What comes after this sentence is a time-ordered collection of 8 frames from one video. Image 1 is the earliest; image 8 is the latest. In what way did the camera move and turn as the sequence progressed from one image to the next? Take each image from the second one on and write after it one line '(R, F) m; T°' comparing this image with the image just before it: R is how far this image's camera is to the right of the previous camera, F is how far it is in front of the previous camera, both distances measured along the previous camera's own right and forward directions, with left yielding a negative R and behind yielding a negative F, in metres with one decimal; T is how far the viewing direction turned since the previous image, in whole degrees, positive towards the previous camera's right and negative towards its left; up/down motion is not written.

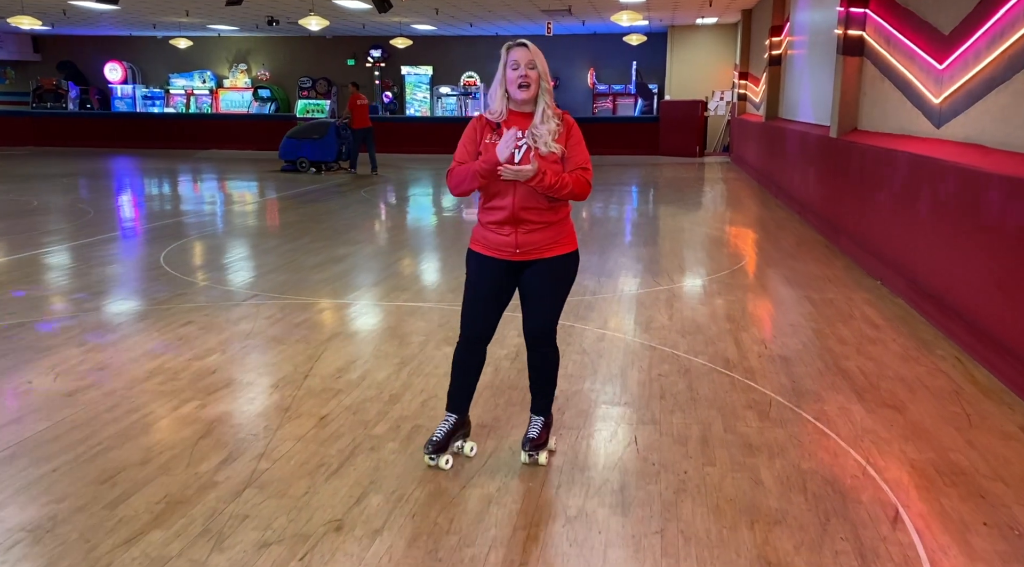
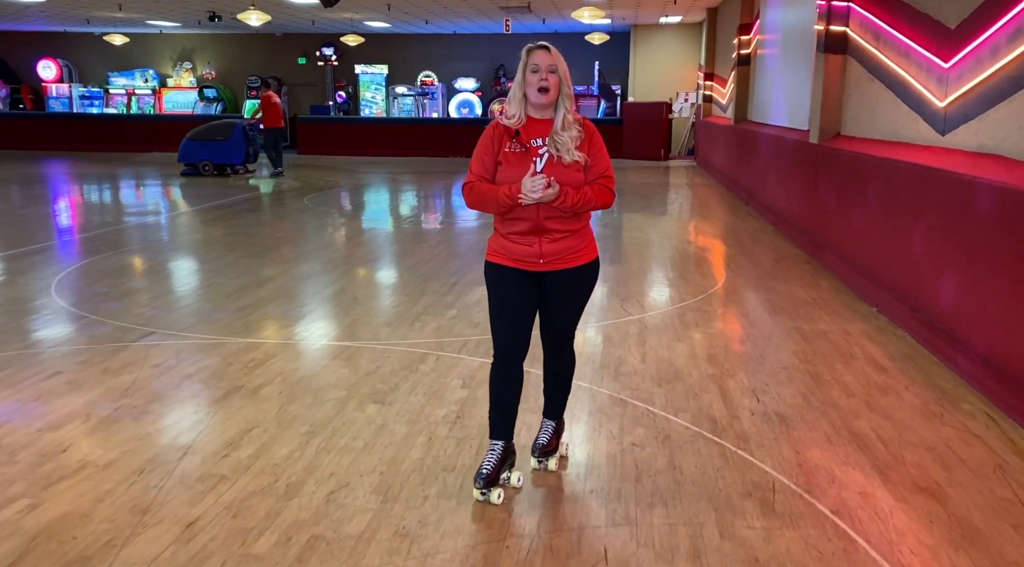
(+0.1, +0.6) m; +3°
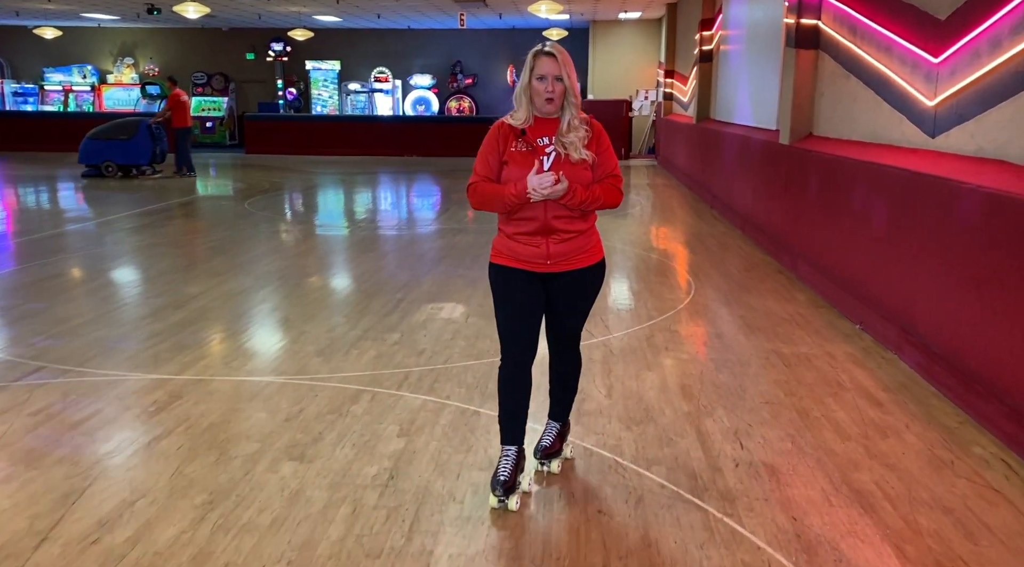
(+0.1, +0.4) m; +3°
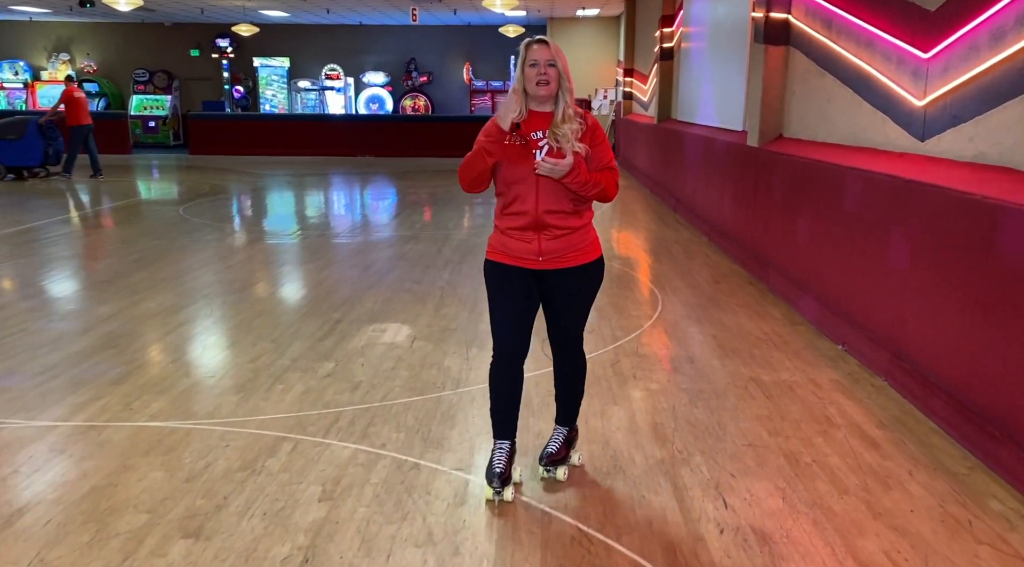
(+0.1, +0.4) m; +3°
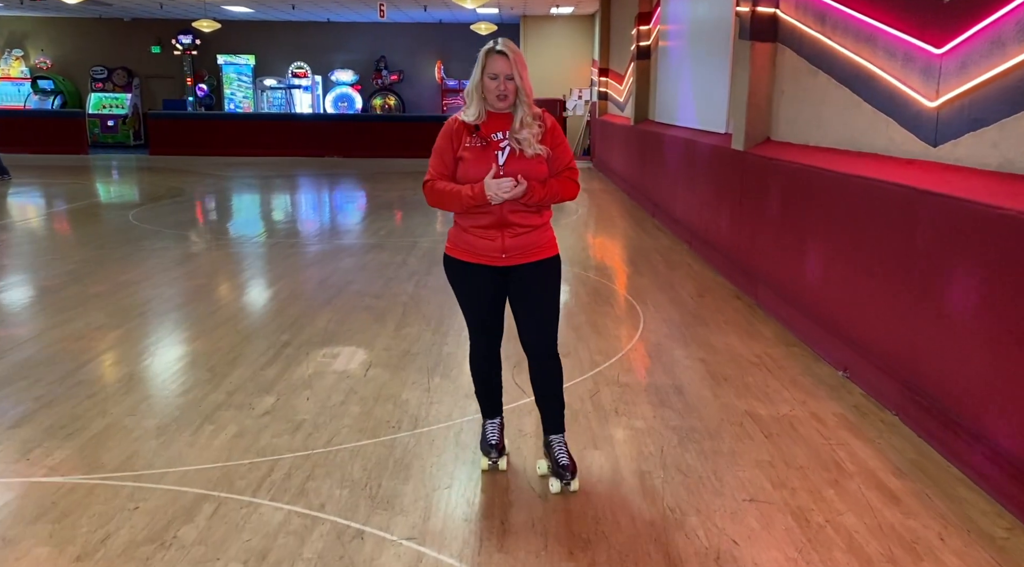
(0.0, +0.3) m; +2°
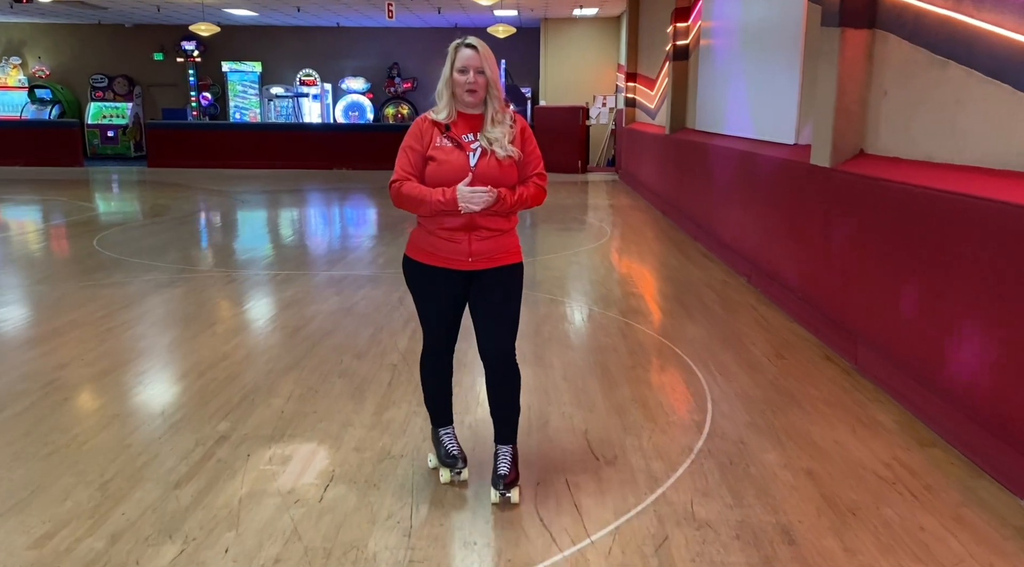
(0.0, +0.9) m; -1°
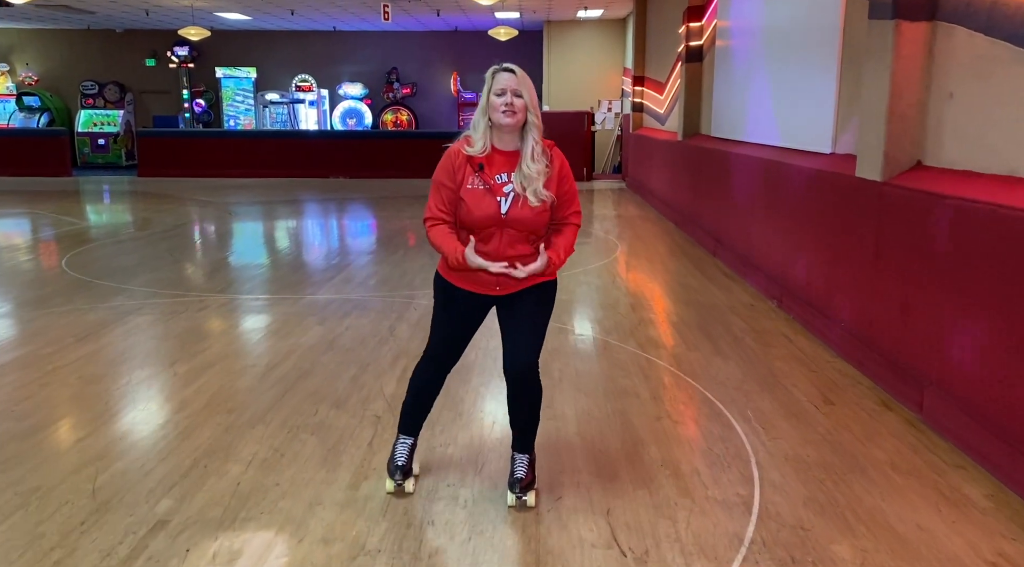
(0.0, +0.5) m; 0°
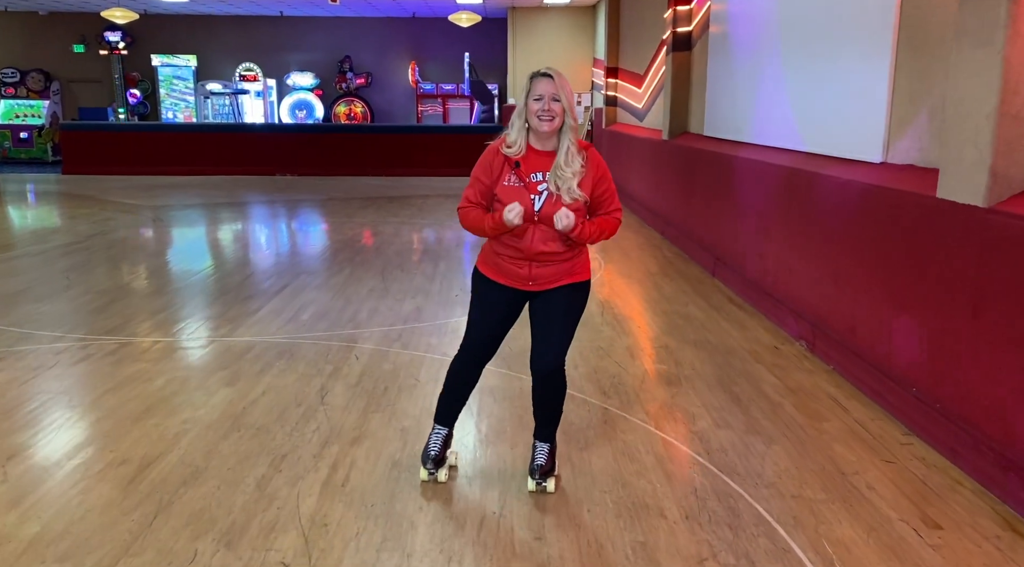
(0.0, +0.9) m; +3°
